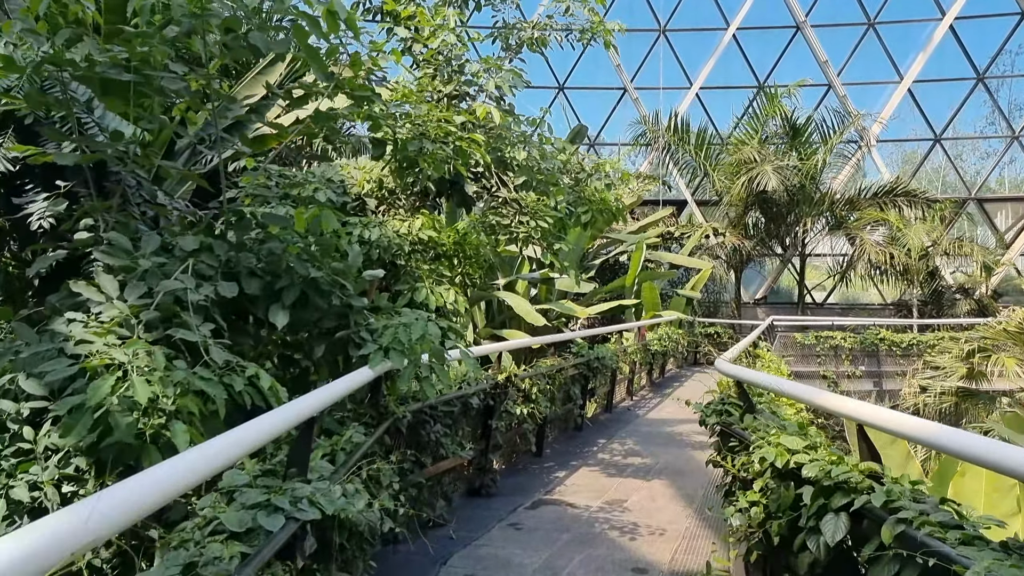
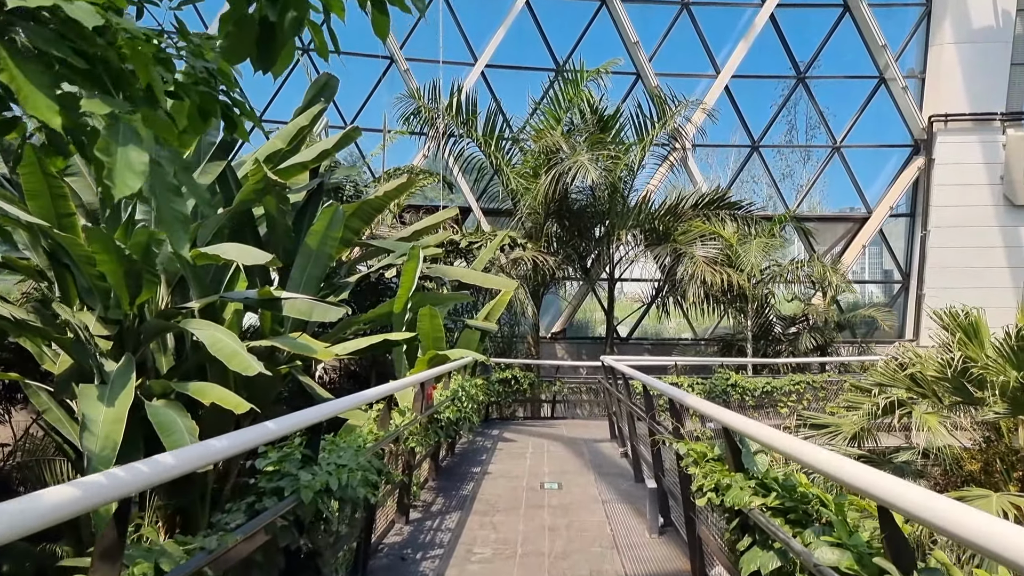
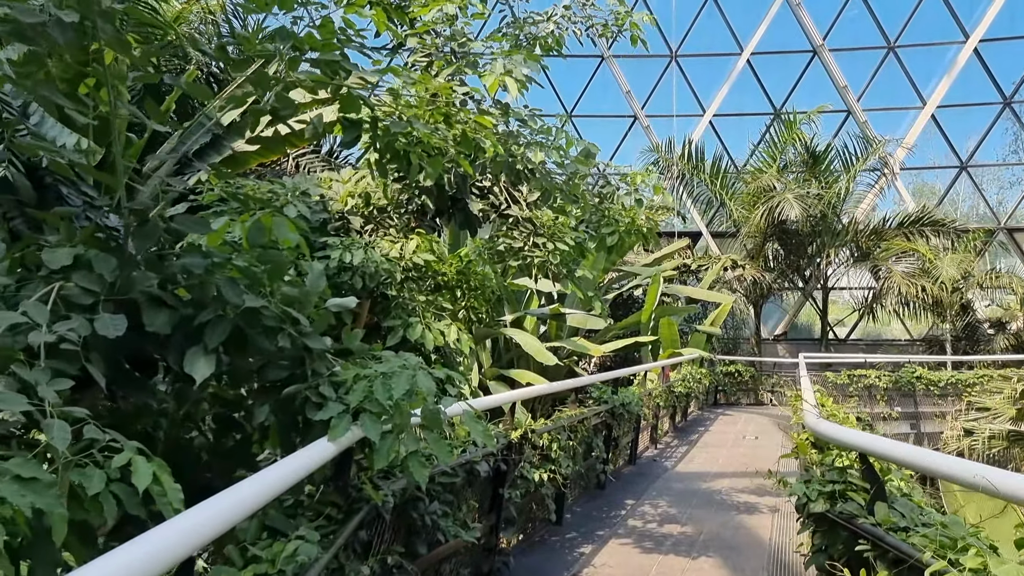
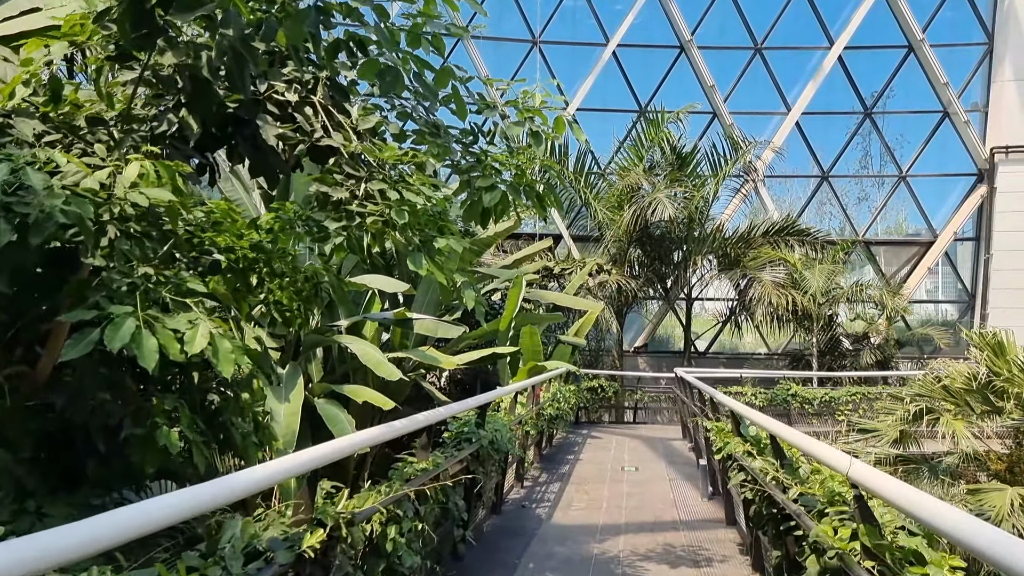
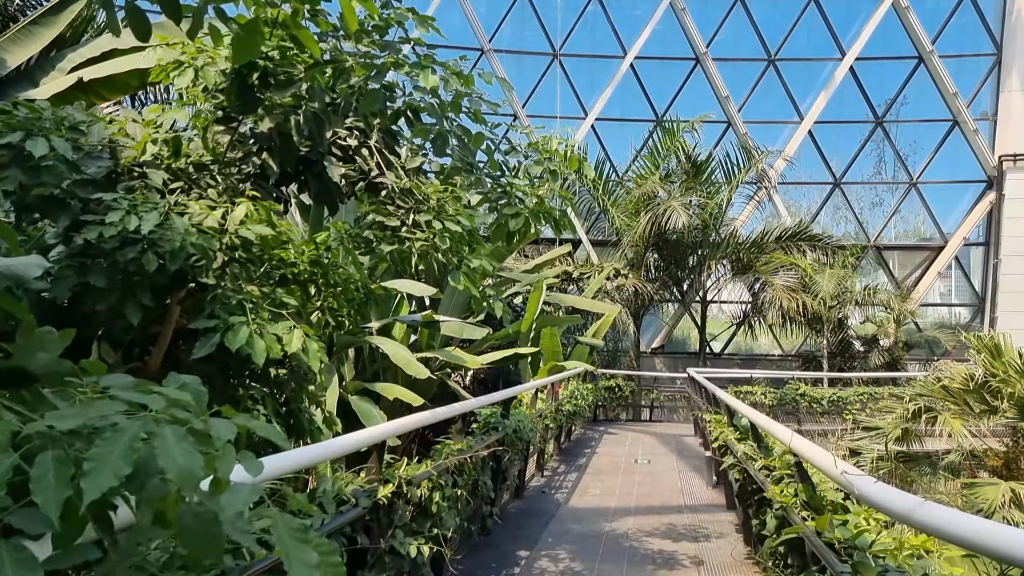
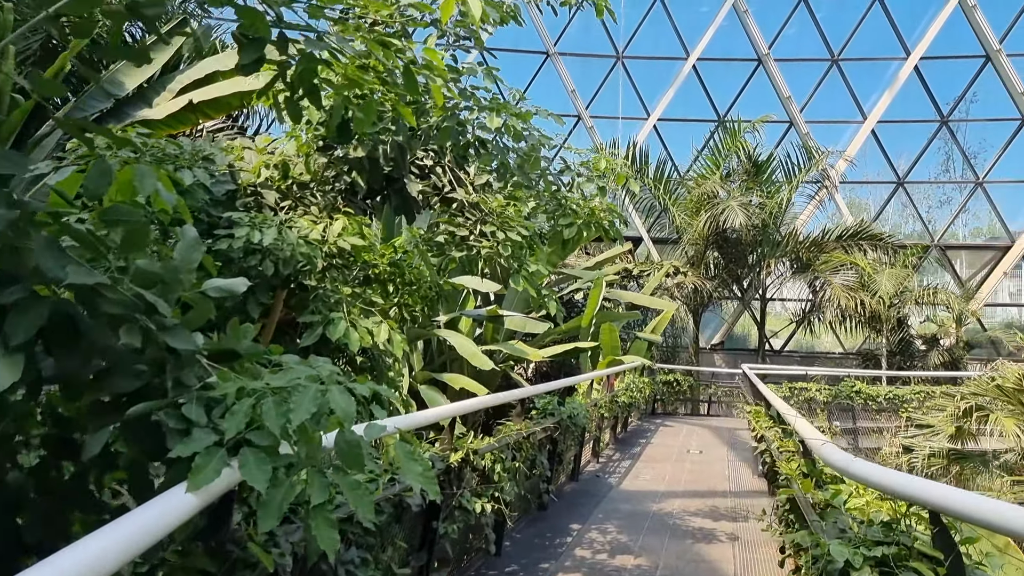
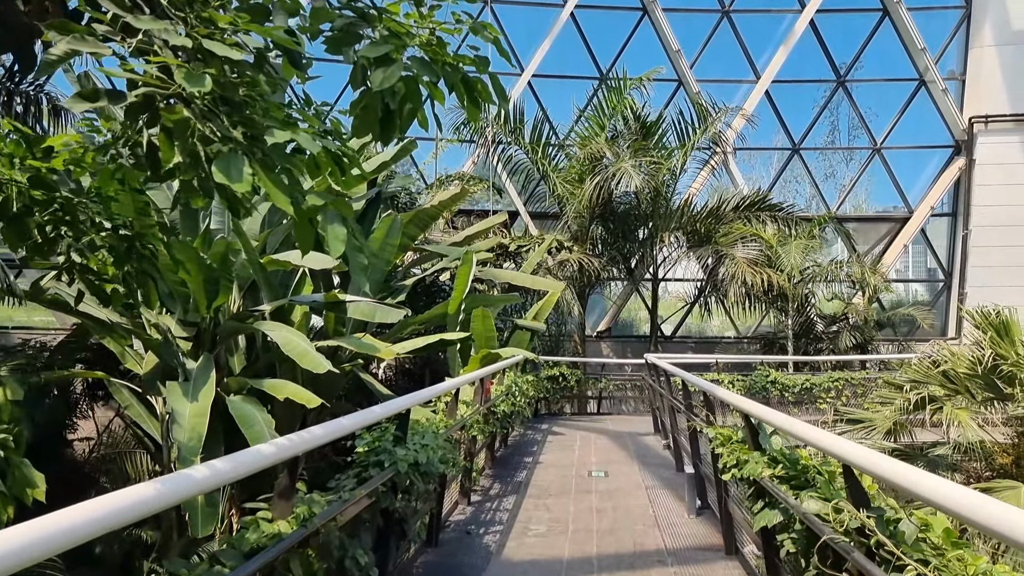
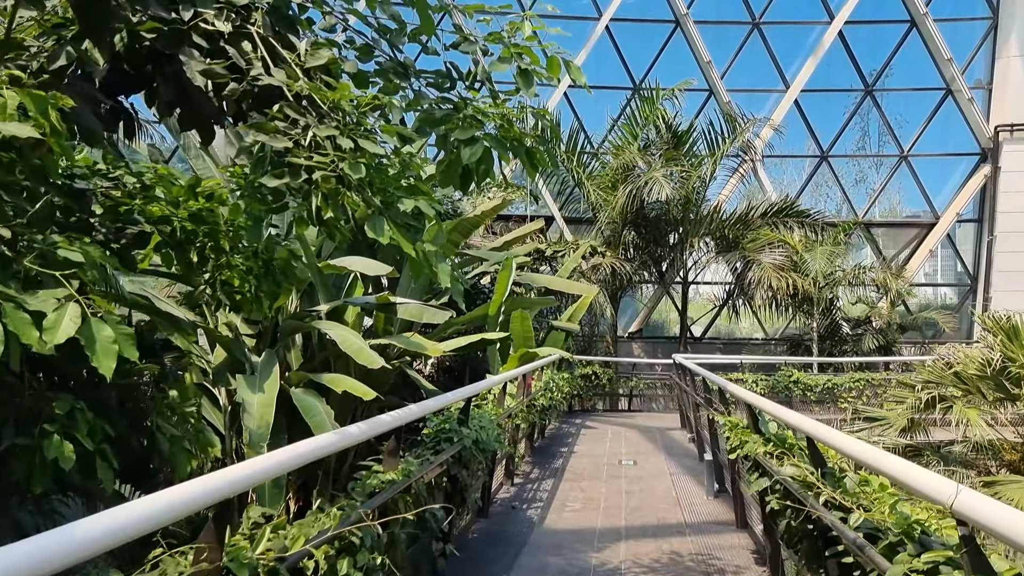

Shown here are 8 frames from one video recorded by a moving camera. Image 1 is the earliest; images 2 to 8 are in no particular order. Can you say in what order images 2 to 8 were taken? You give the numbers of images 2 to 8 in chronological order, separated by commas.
3, 6, 5, 4, 8, 7, 2
